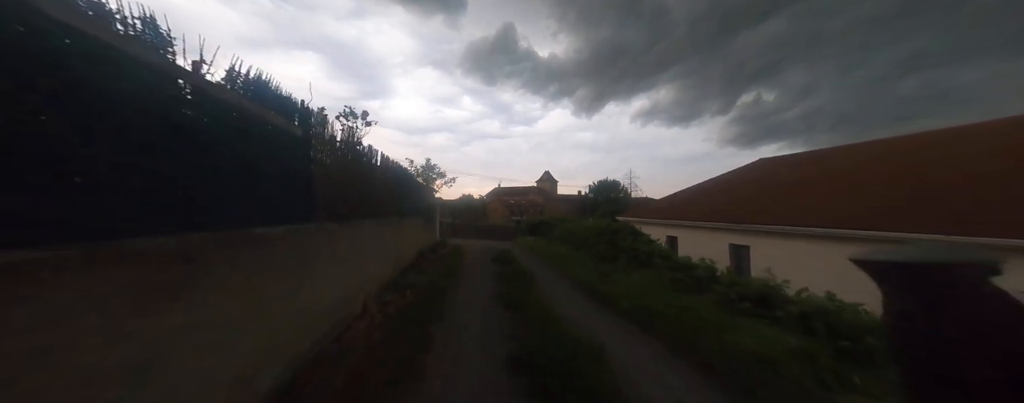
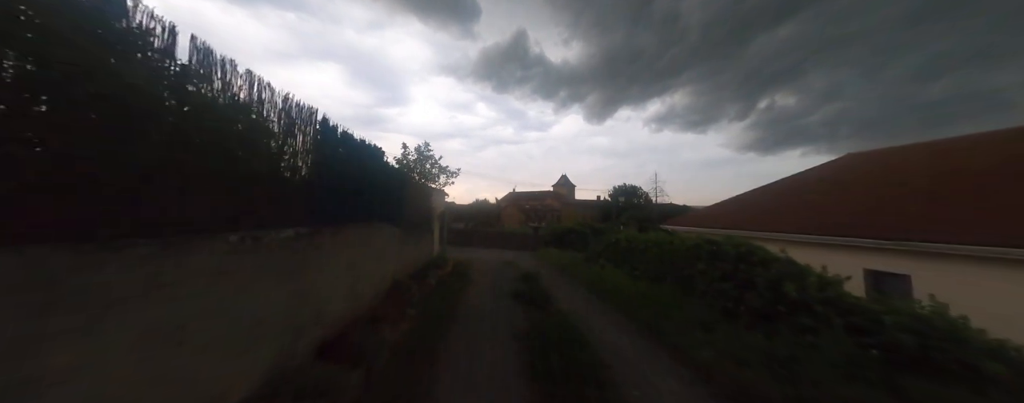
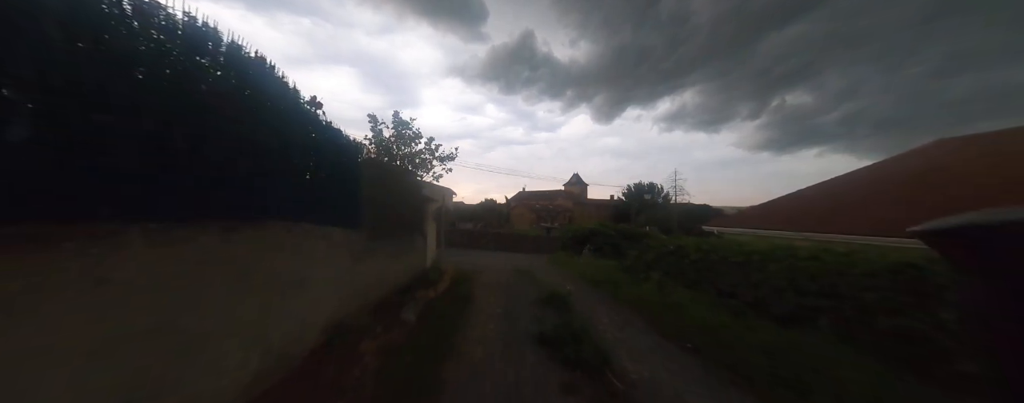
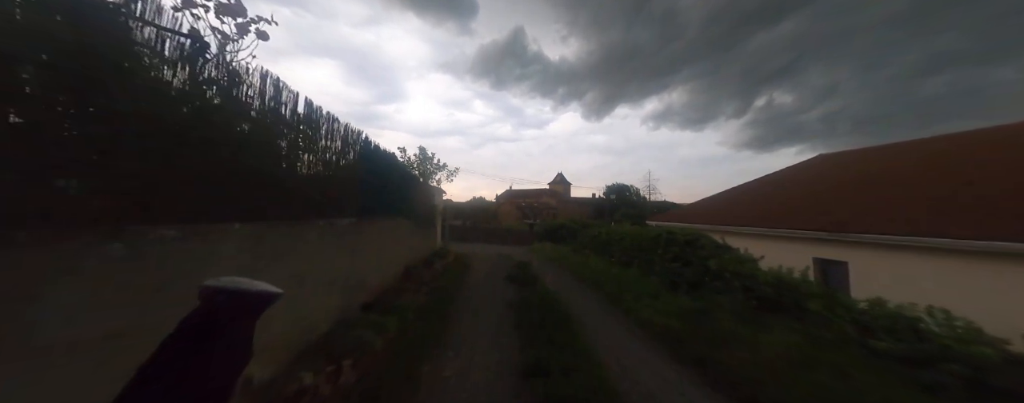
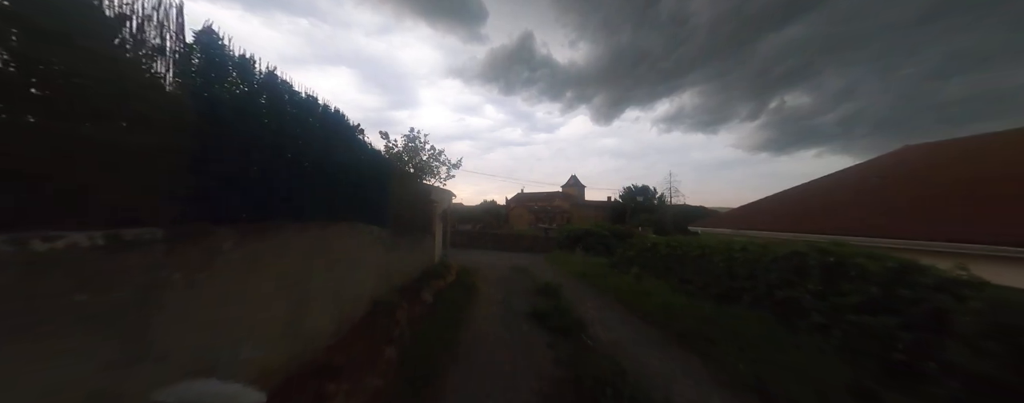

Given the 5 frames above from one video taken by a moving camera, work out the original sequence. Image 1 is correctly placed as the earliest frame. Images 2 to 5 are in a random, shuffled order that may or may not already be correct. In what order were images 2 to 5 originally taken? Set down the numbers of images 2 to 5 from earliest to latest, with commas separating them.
4, 2, 5, 3
